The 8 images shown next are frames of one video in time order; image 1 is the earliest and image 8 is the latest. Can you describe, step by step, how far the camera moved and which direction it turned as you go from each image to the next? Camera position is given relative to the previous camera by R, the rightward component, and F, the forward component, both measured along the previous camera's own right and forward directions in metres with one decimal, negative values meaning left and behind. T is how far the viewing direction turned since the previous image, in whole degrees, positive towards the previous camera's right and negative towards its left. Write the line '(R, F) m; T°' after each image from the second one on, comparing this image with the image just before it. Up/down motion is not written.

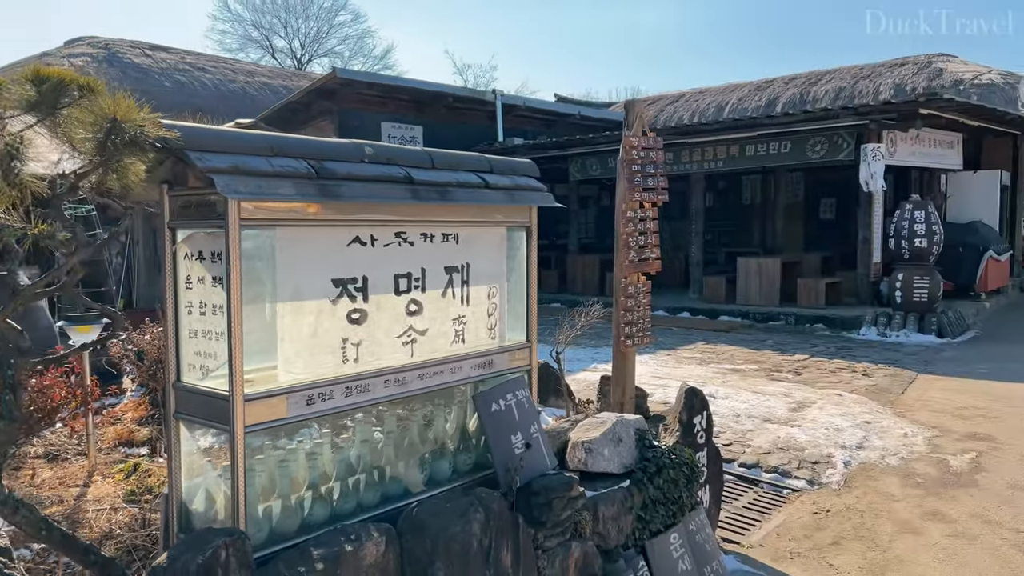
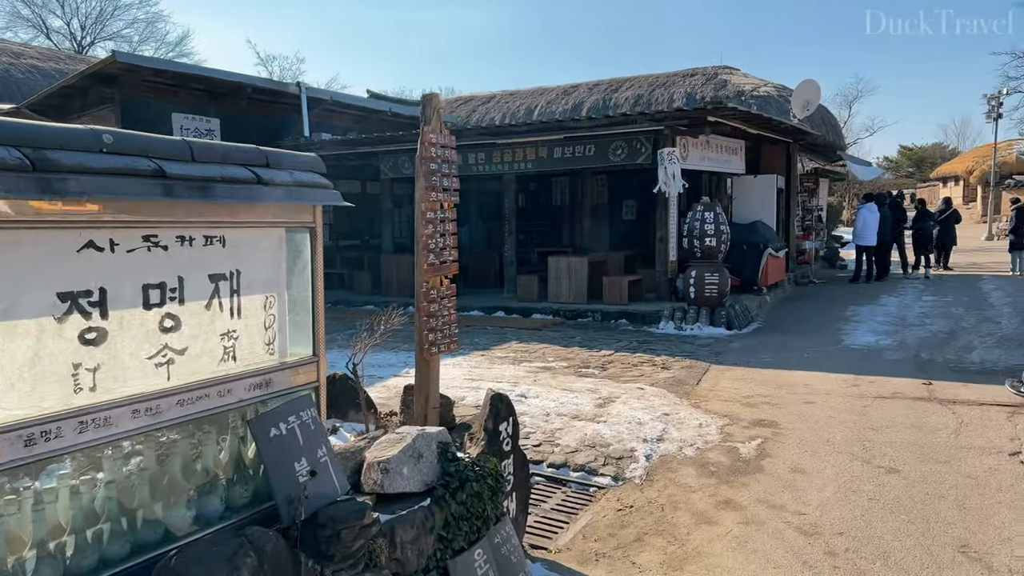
(+0.1, +0.2) m; +13°
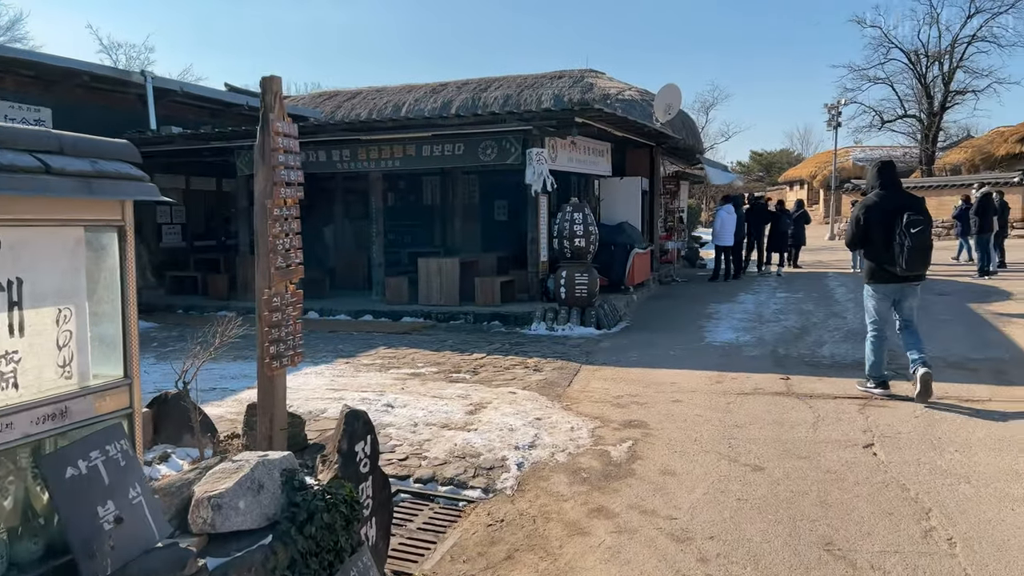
(+0.1, +0.2) m; +9°
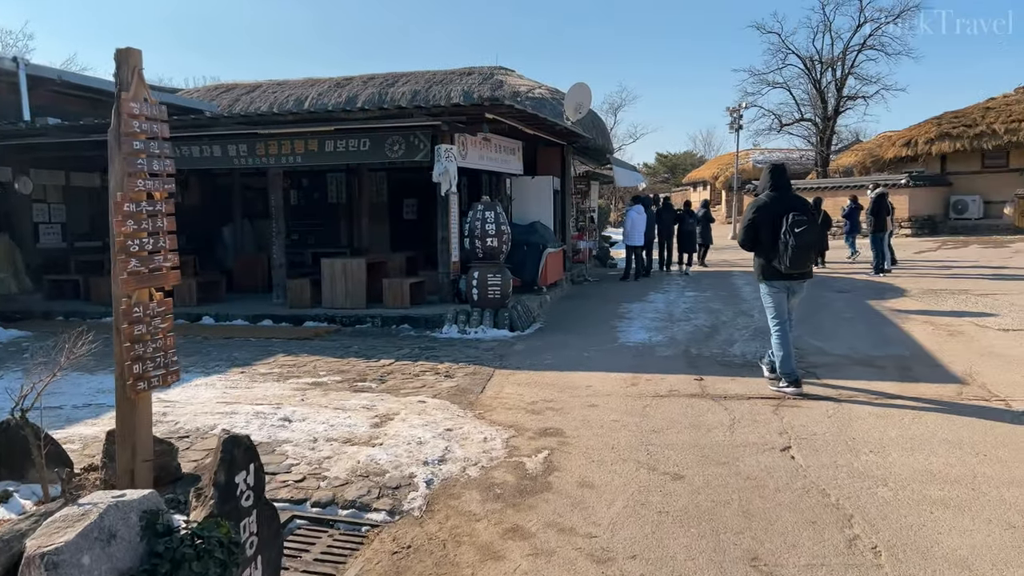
(0.0, +0.3) m; +6°
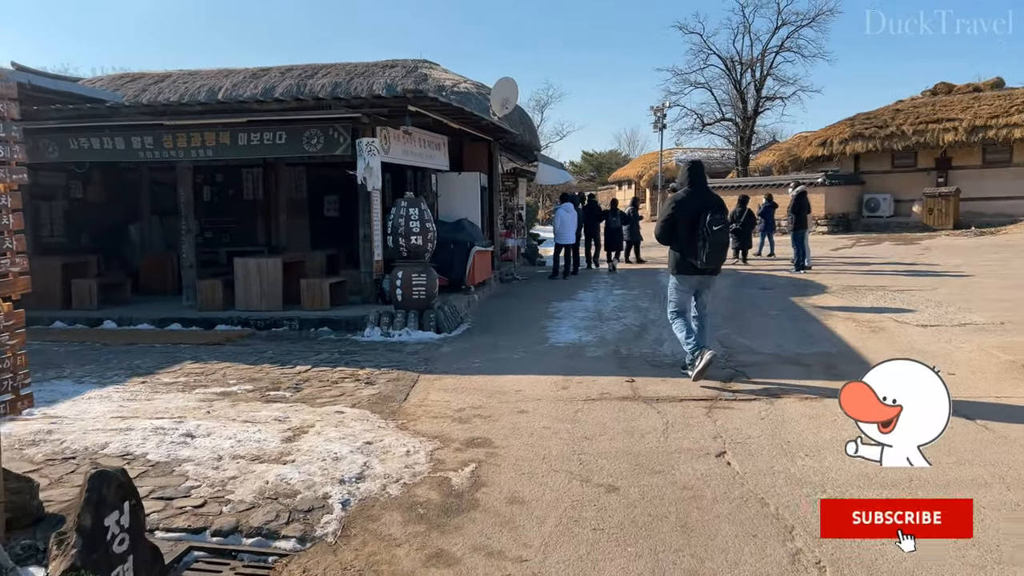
(0.0, +0.3) m; +5°
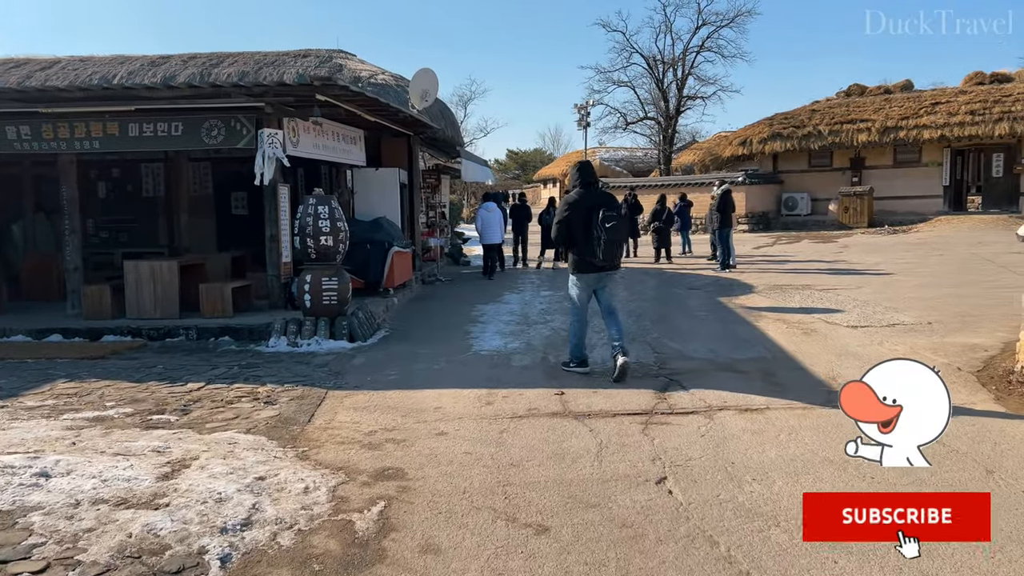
(+0.1, +0.5) m; +5°
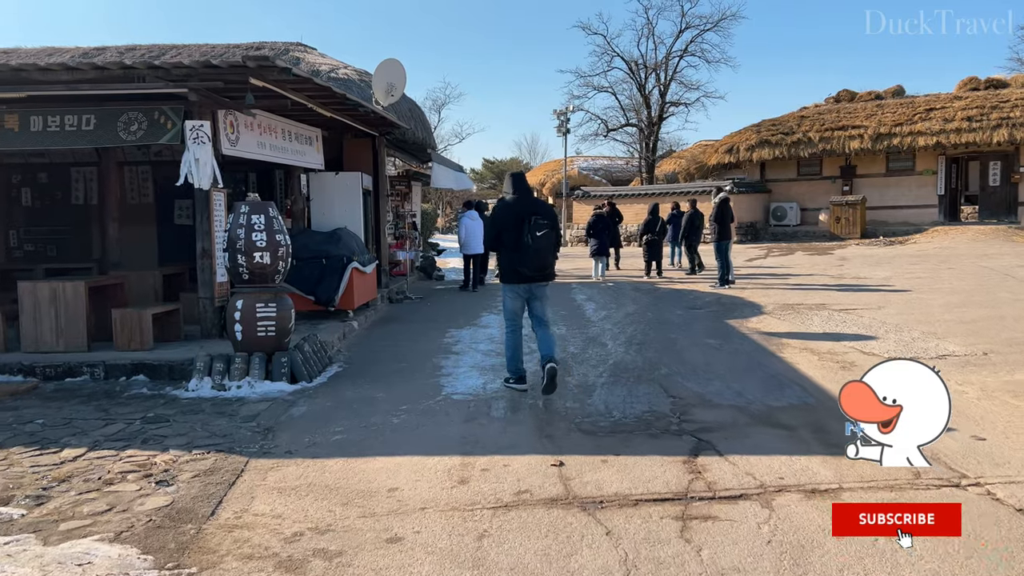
(0.0, +1.3) m; +2°
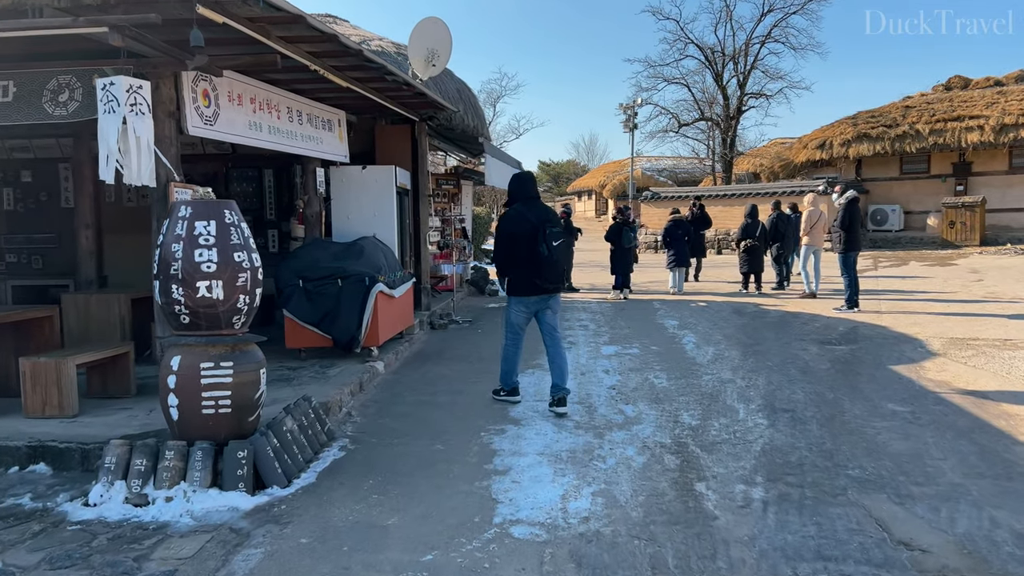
(-0.2, +2.3) m; -4°
